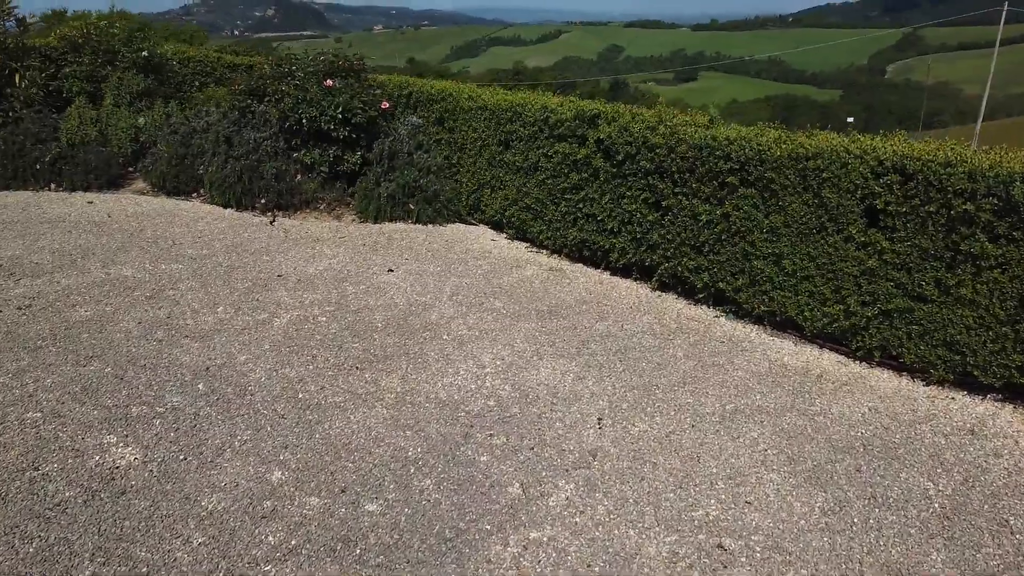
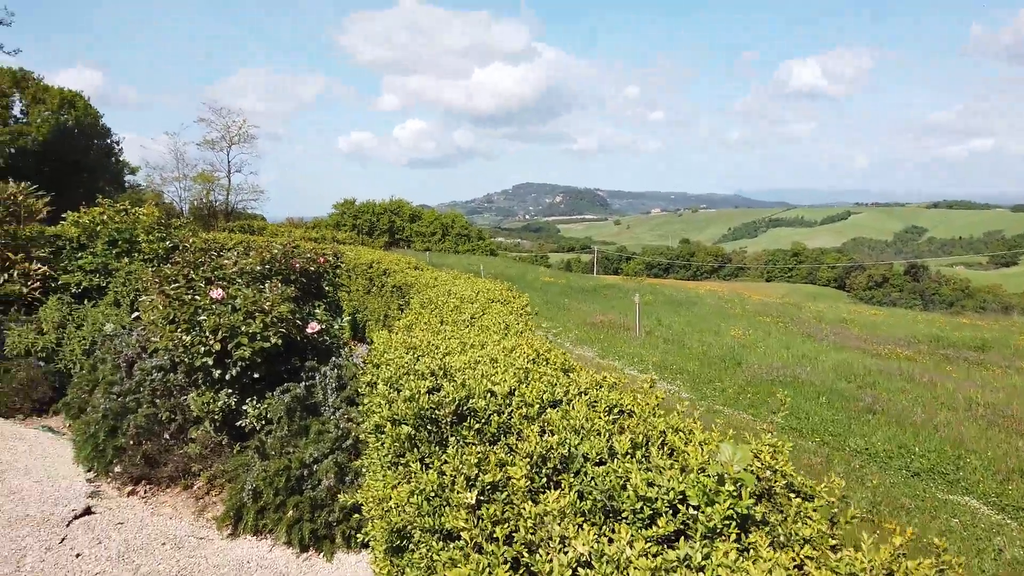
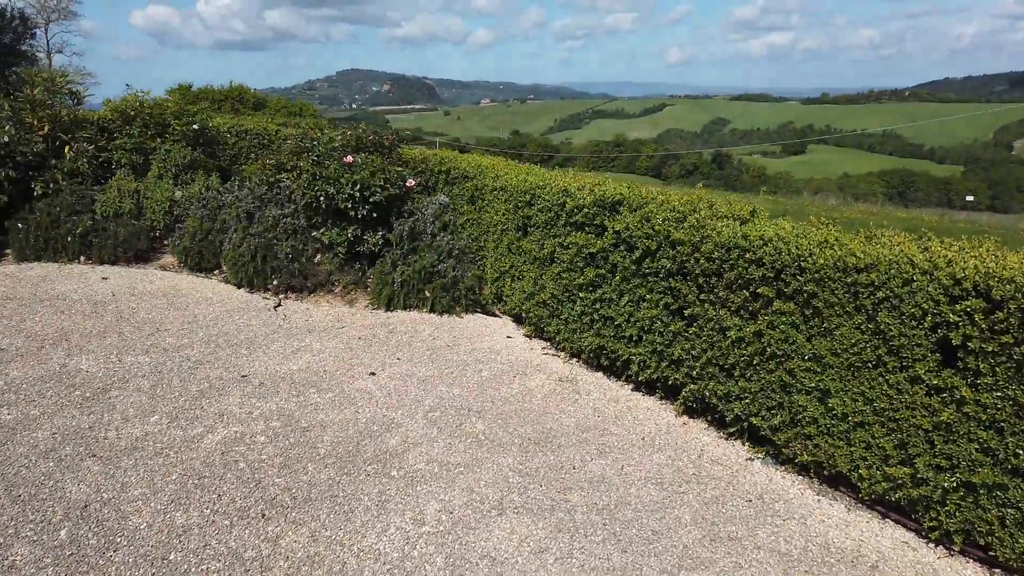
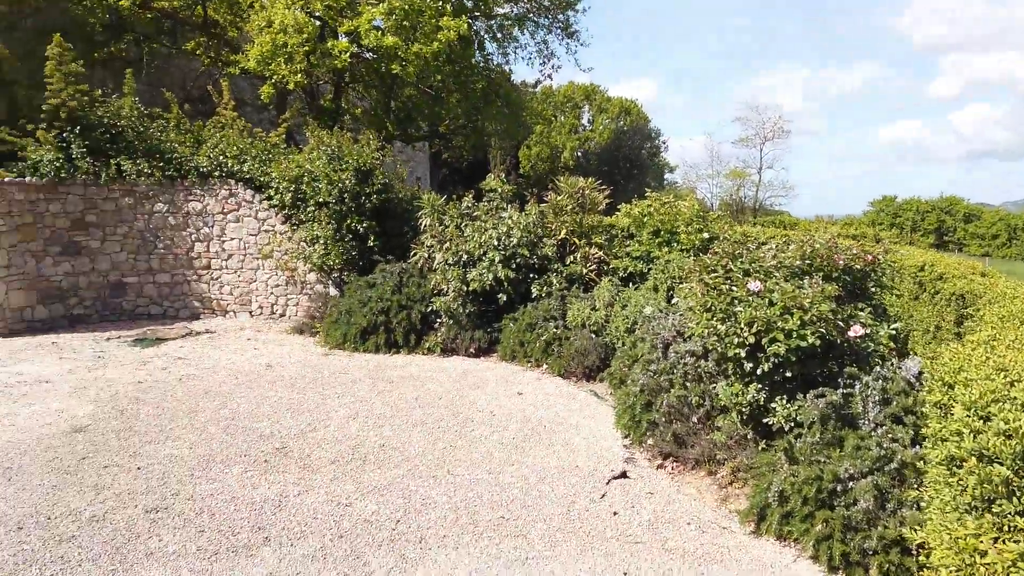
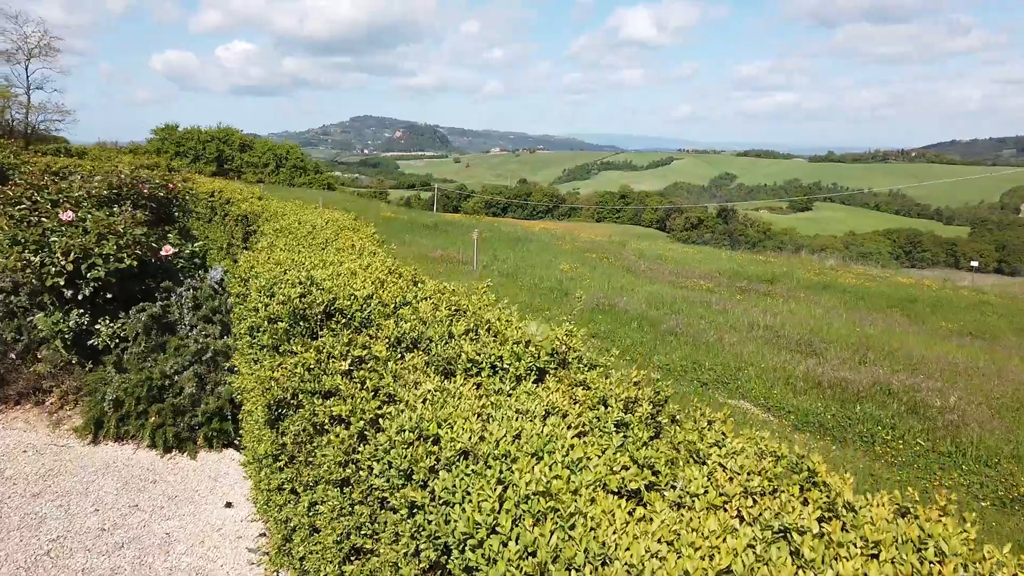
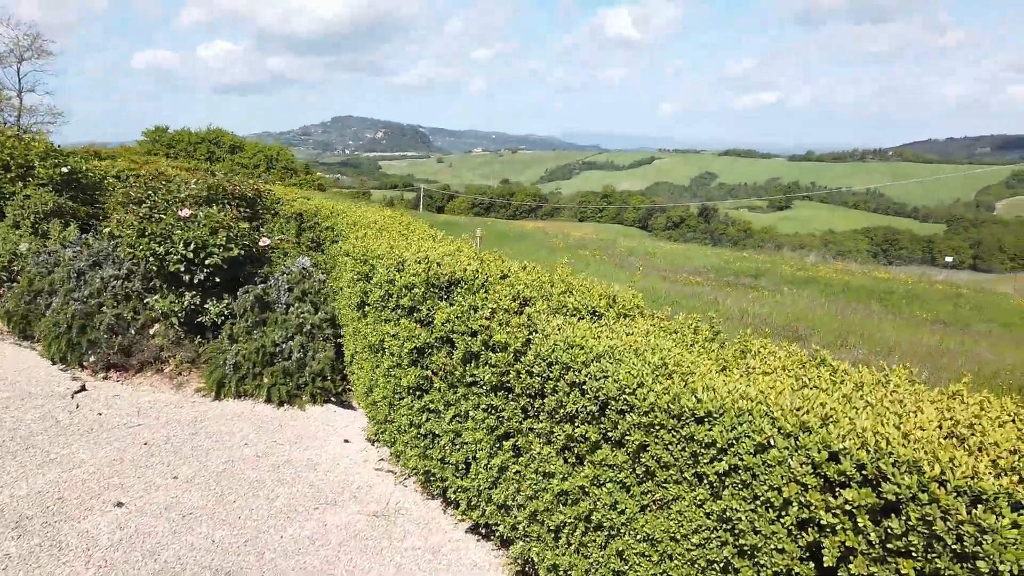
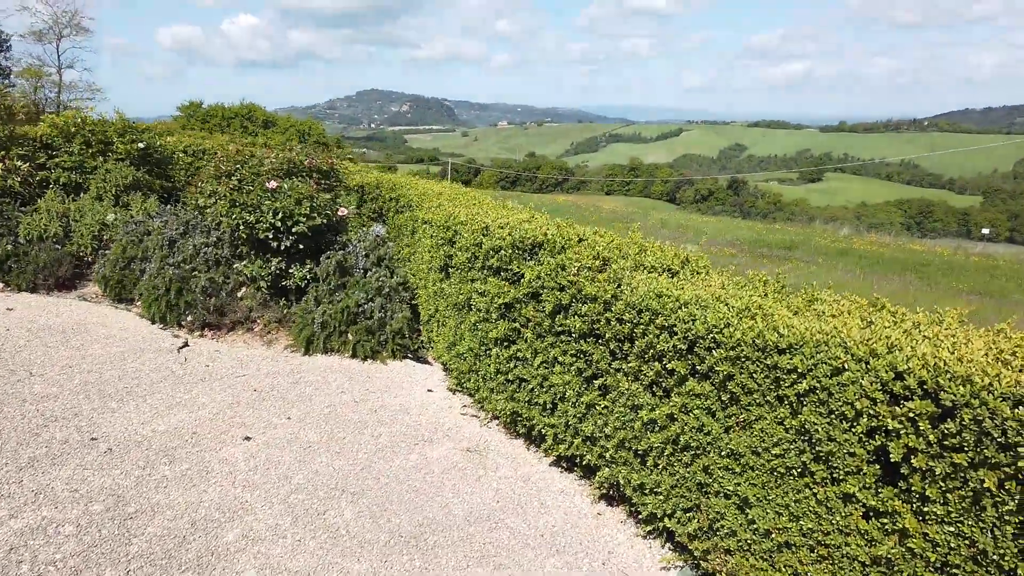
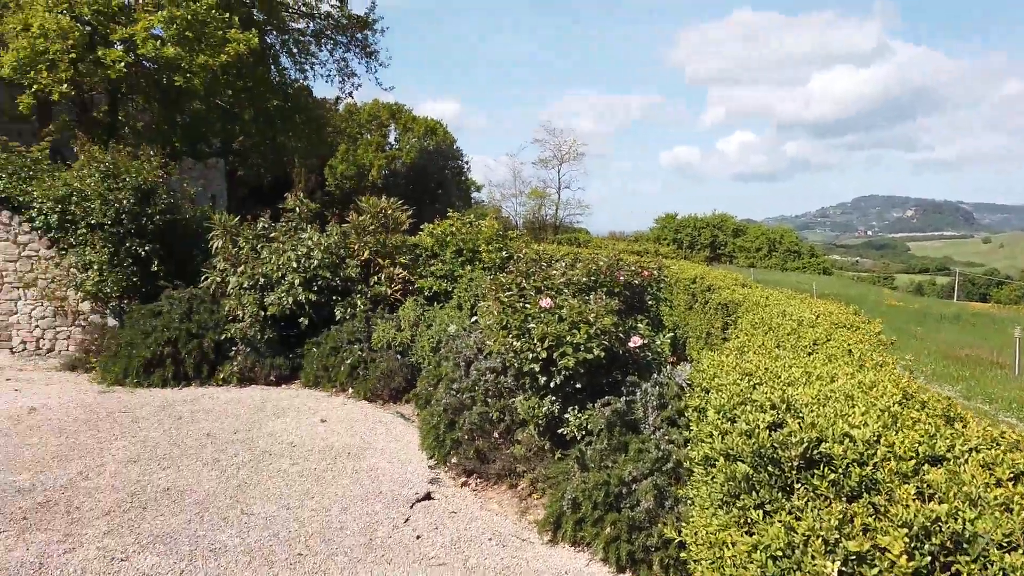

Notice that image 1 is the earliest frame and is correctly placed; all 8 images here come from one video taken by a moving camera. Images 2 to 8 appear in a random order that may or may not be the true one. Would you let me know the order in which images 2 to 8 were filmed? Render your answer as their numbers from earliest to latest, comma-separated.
3, 7, 6, 5, 2, 8, 4
